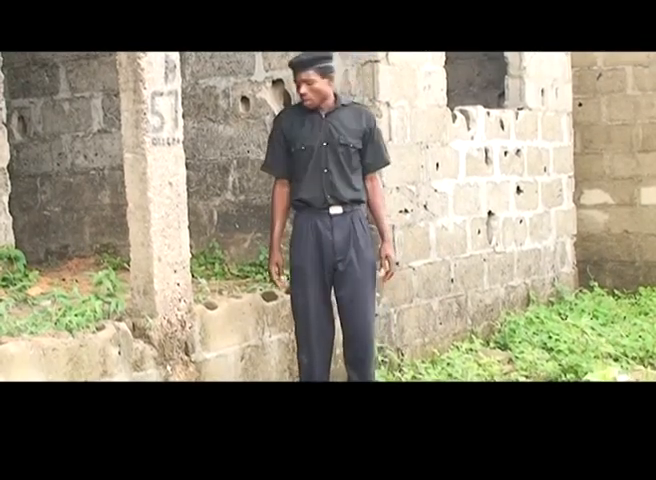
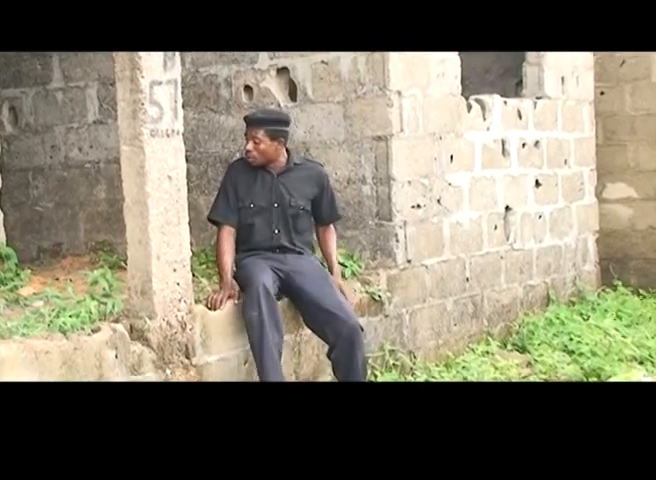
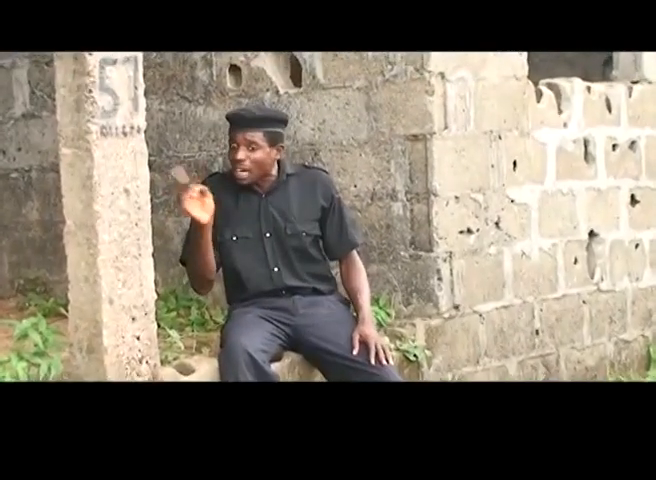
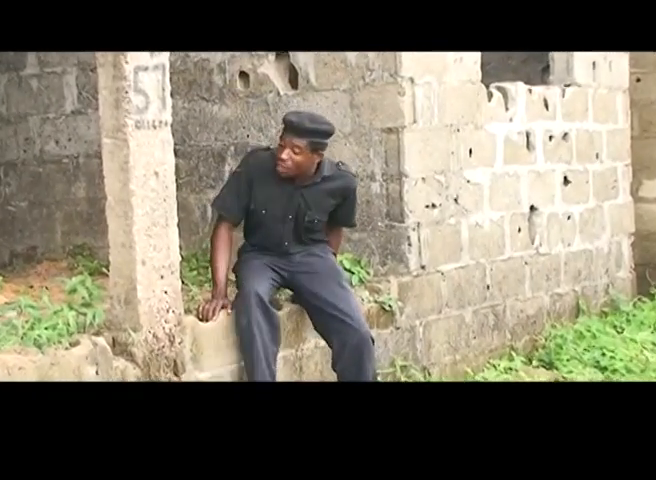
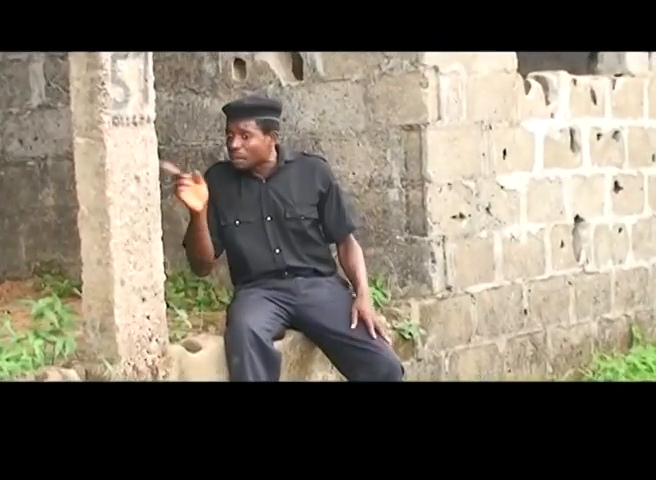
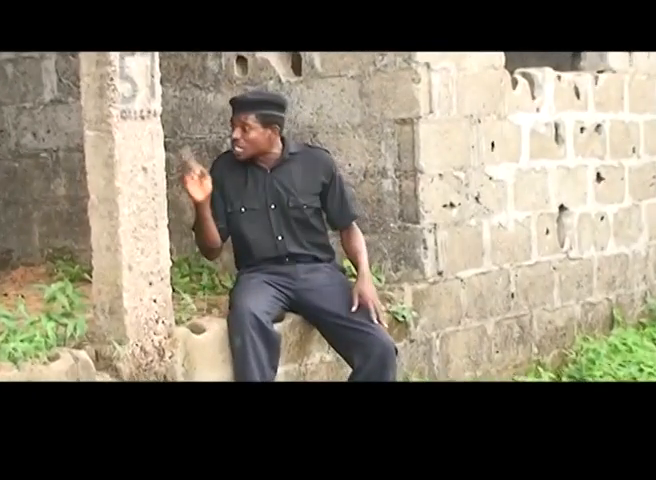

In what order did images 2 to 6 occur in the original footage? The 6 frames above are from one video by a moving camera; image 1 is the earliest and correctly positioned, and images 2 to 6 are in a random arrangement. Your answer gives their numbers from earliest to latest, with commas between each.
2, 4, 6, 5, 3
